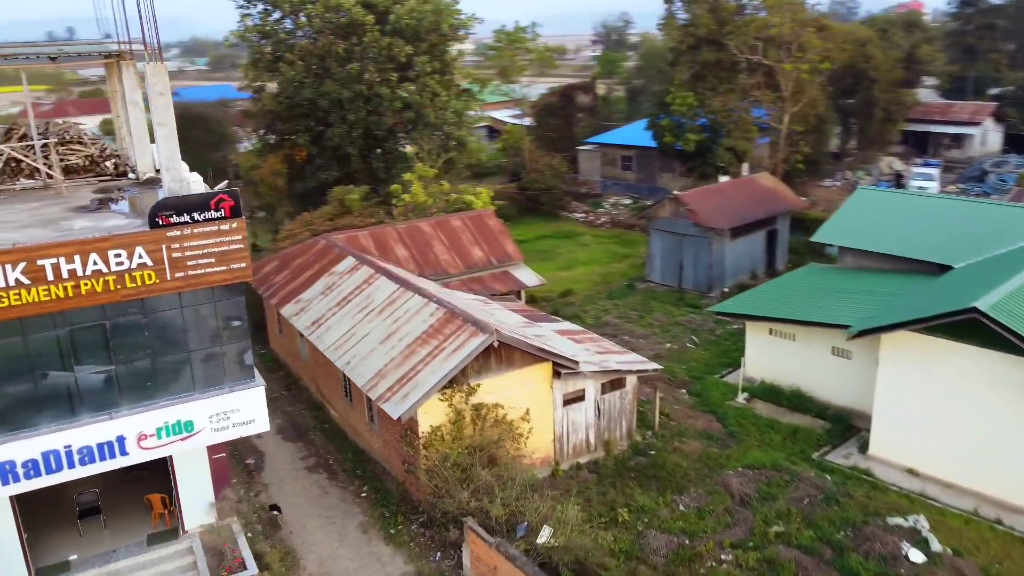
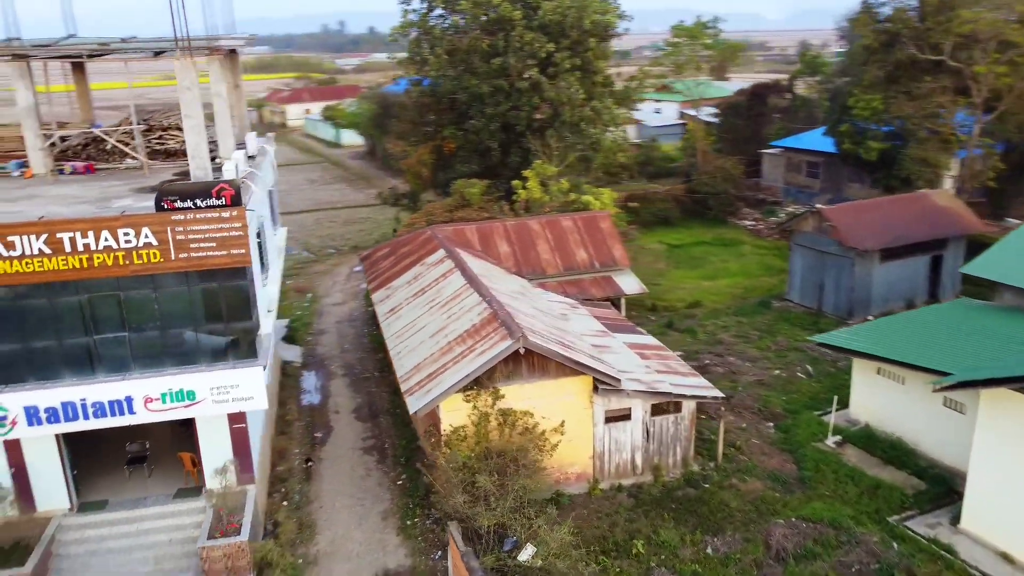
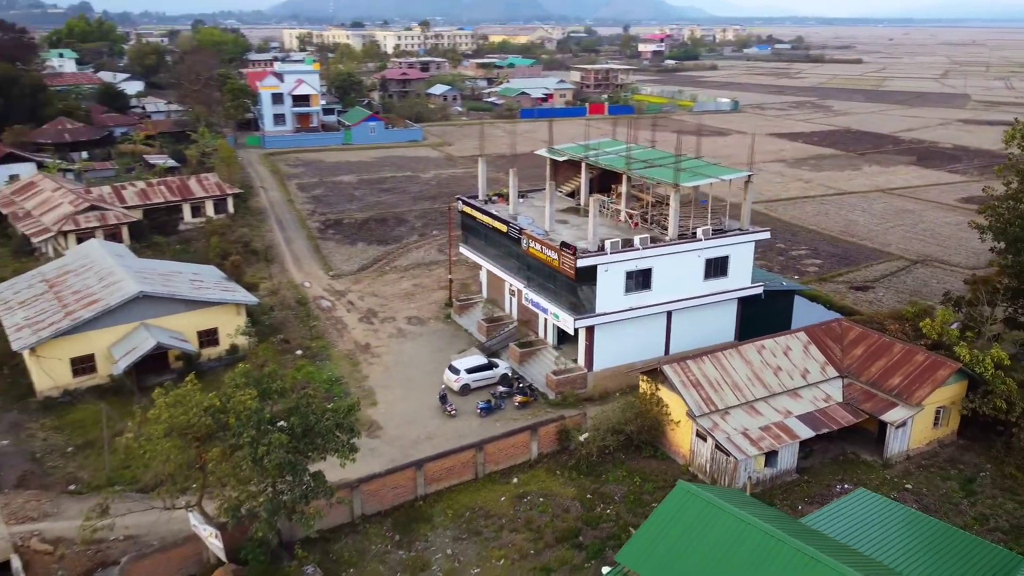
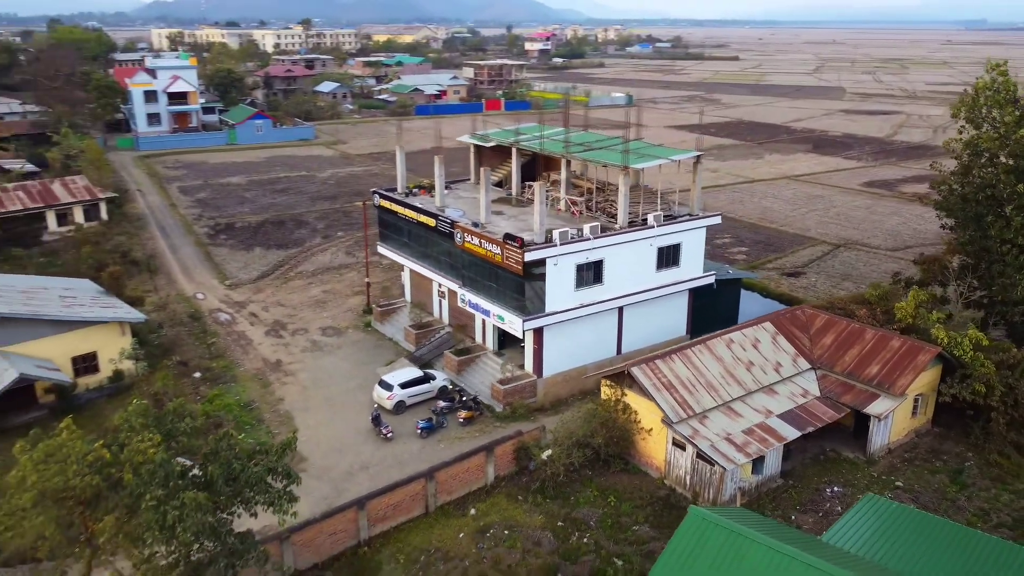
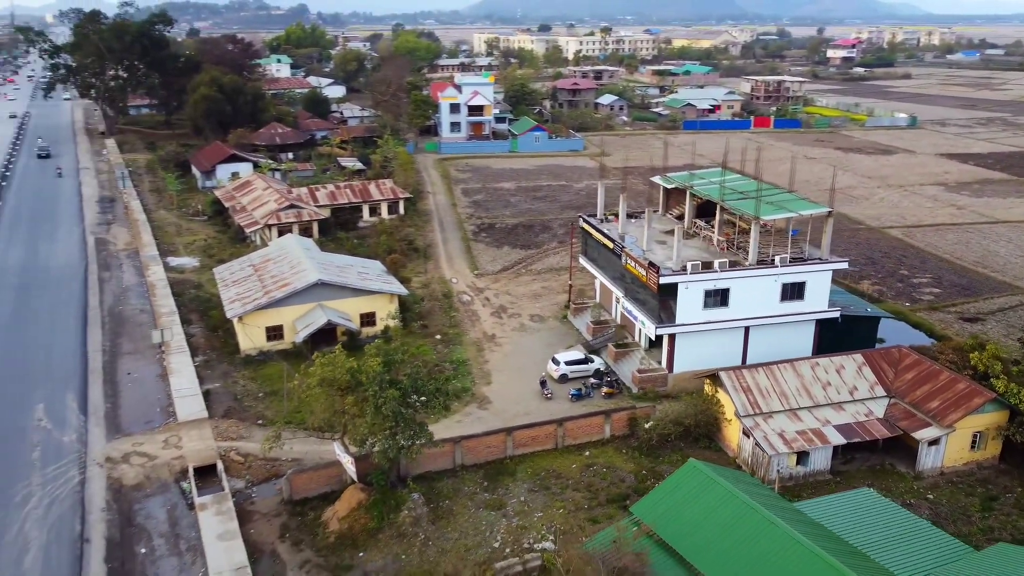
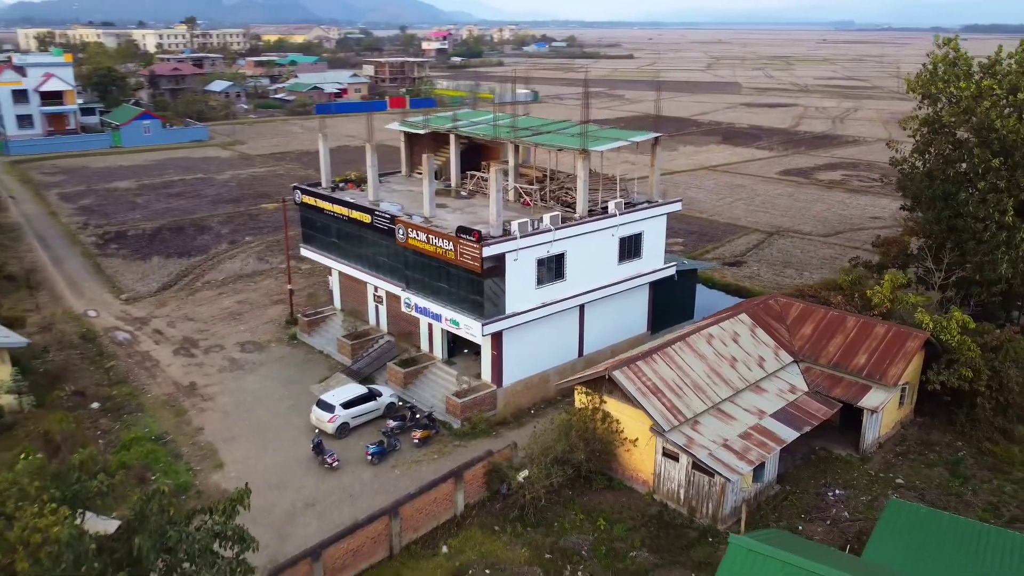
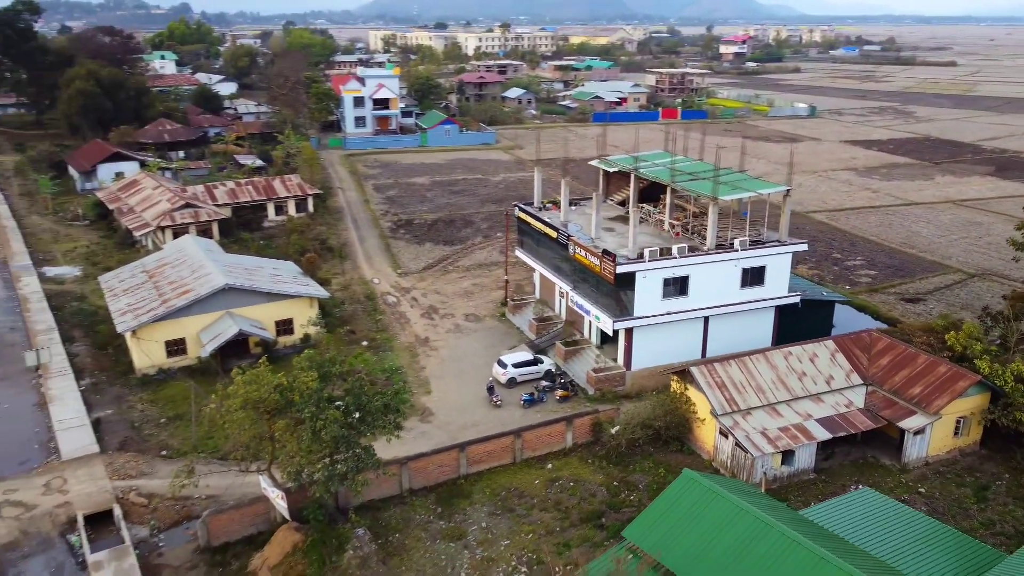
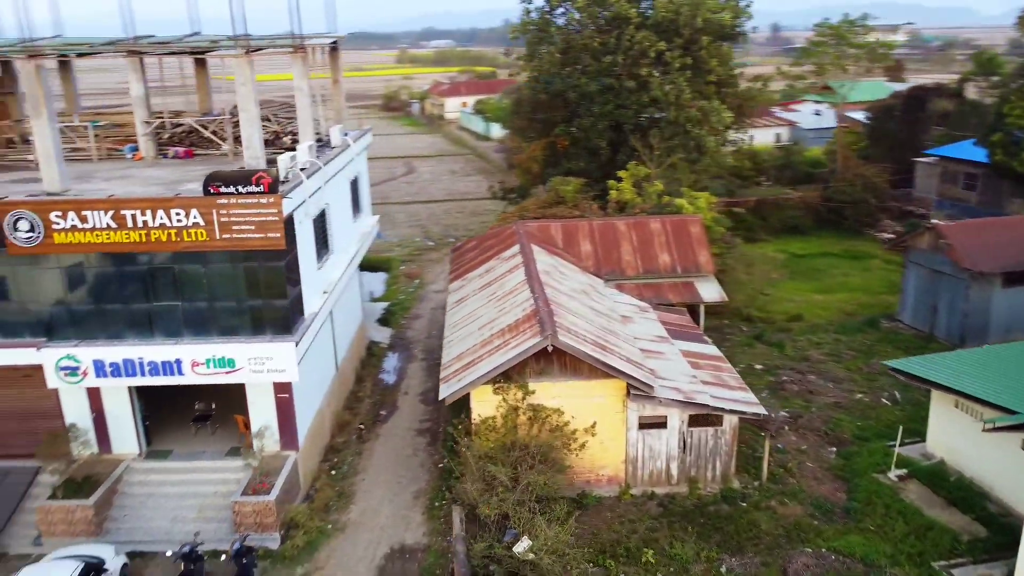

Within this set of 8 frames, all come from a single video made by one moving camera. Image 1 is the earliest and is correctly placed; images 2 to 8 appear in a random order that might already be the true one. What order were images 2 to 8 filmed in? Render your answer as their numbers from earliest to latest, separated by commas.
2, 8, 6, 4, 3, 7, 5
